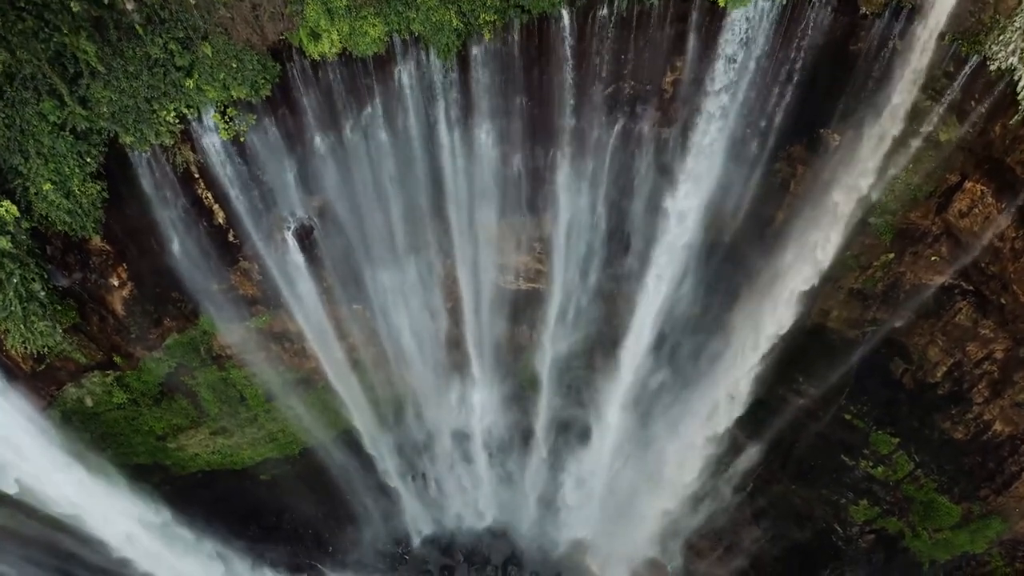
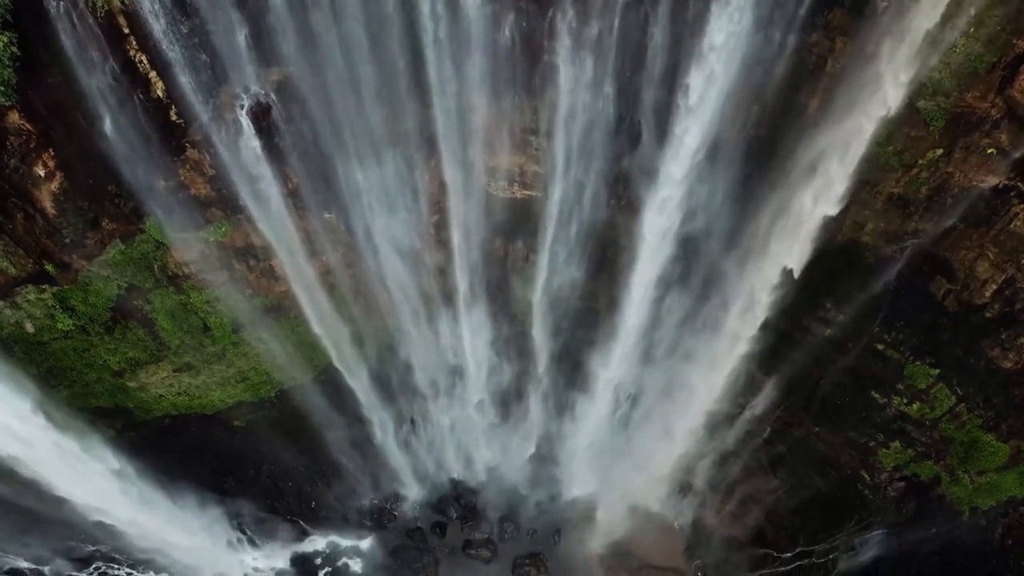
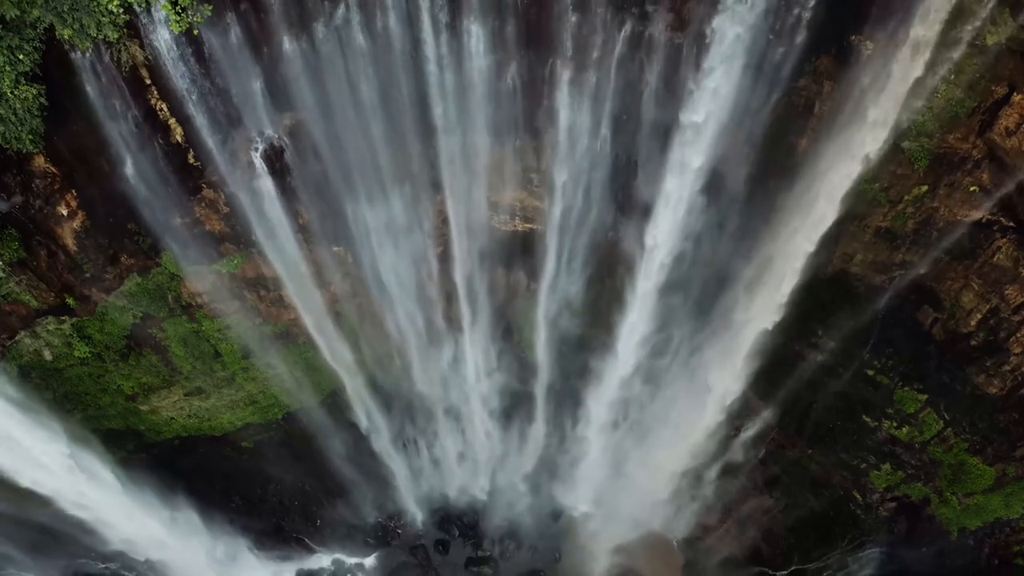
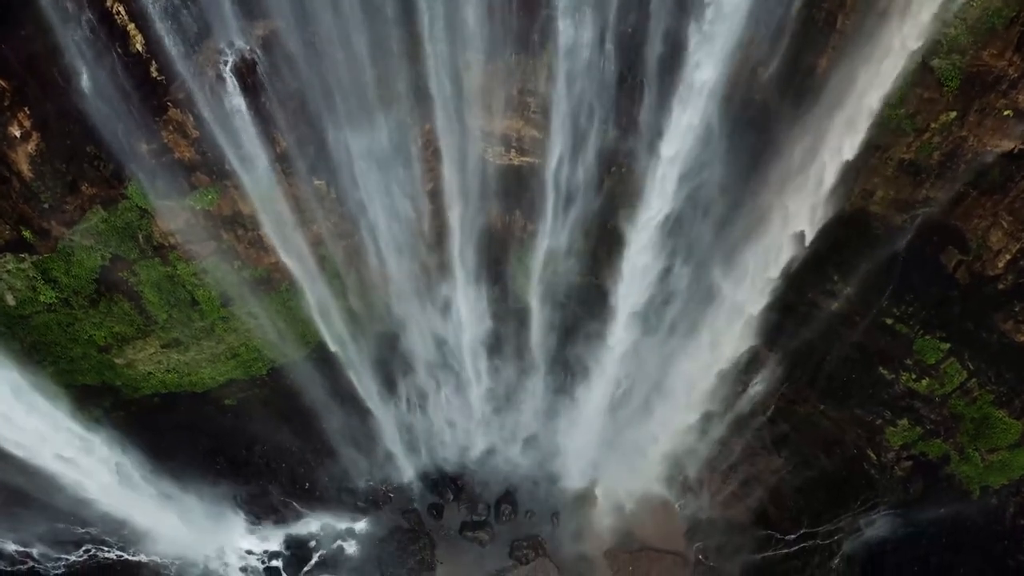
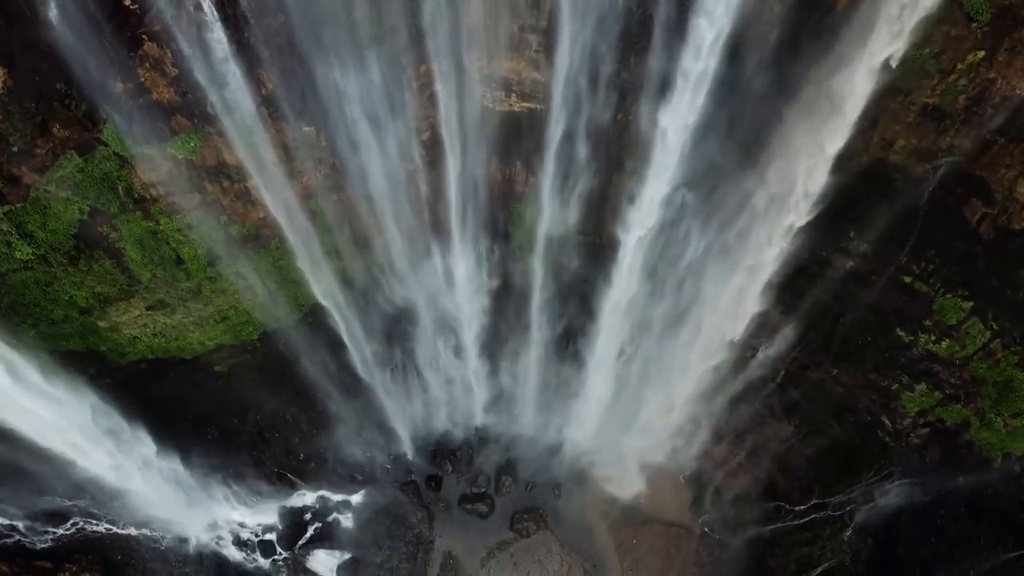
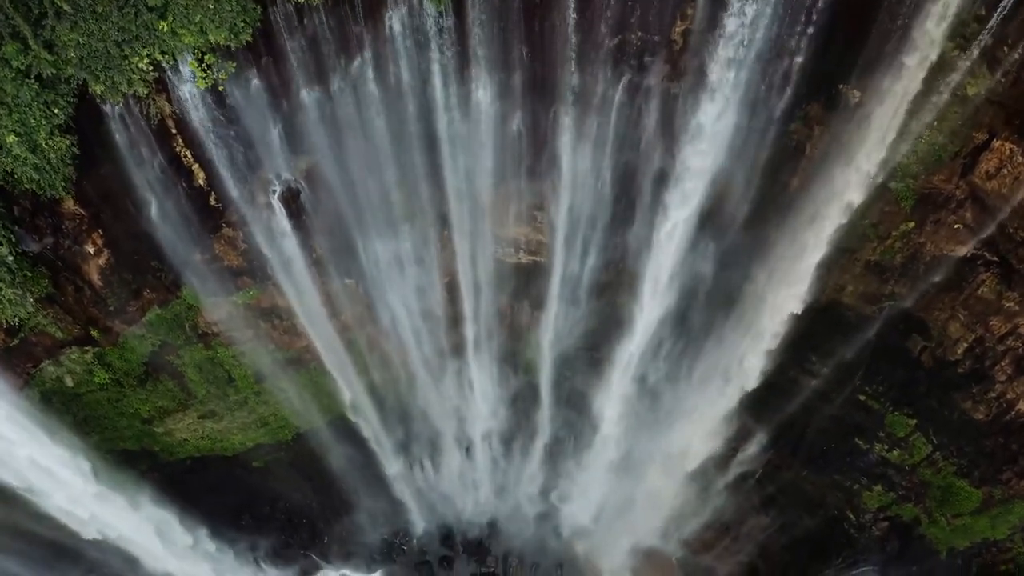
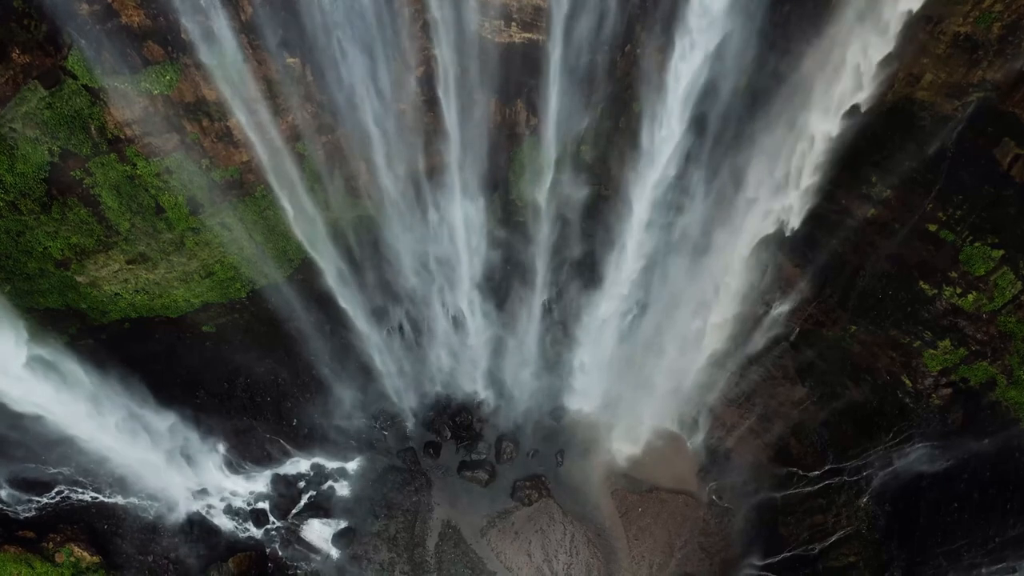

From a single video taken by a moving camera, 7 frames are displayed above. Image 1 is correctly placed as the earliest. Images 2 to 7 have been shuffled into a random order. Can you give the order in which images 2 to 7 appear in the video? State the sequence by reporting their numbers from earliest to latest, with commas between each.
6, 3, 2, 4, 5, 7
